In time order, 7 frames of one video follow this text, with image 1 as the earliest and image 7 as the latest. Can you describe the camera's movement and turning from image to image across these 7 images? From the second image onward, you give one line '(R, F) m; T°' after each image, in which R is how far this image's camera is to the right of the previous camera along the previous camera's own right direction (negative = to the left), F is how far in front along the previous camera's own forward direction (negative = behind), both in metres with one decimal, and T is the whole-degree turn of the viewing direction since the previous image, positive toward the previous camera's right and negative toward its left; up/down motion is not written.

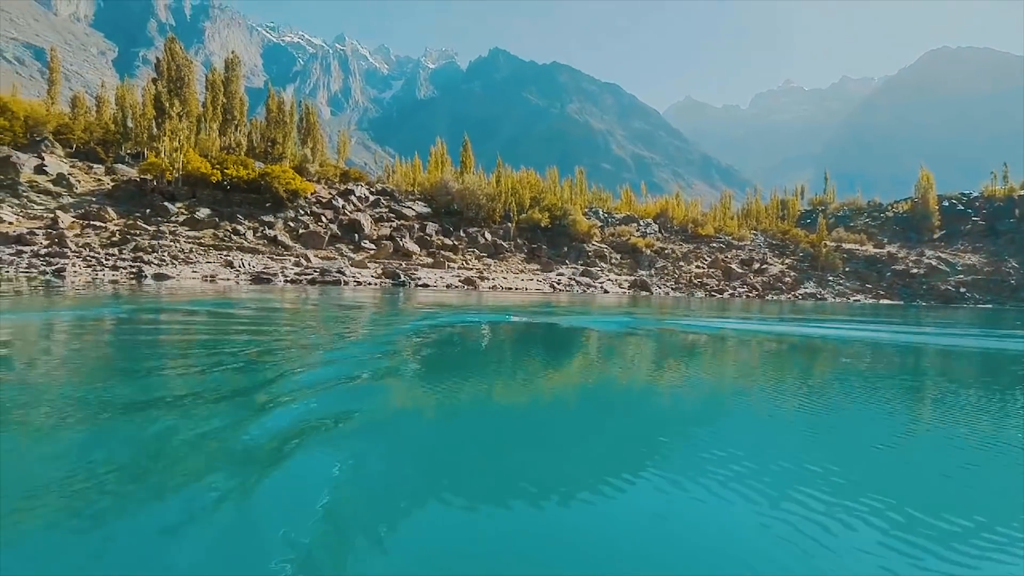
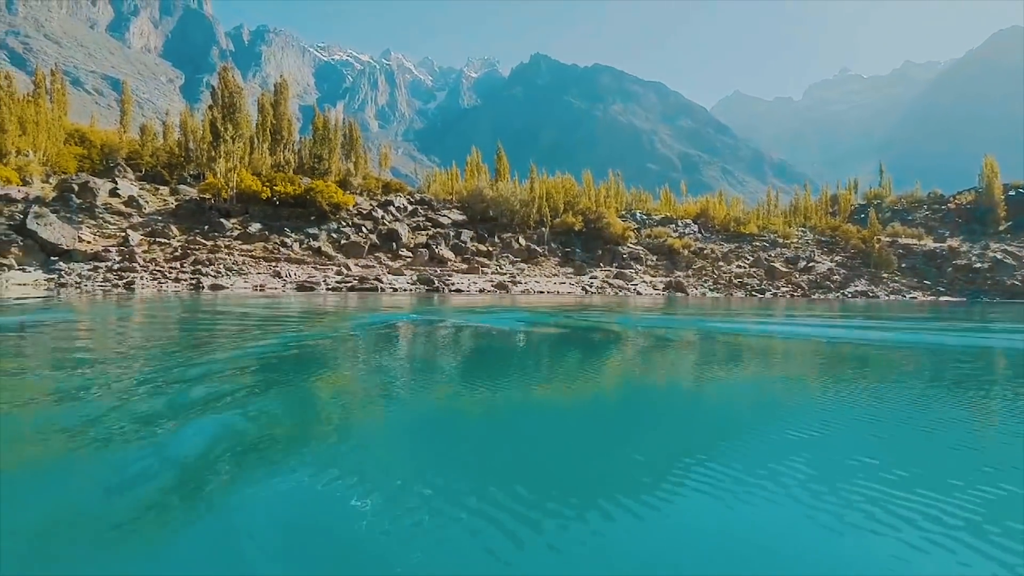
(+1.4, -1.2) m; -5°
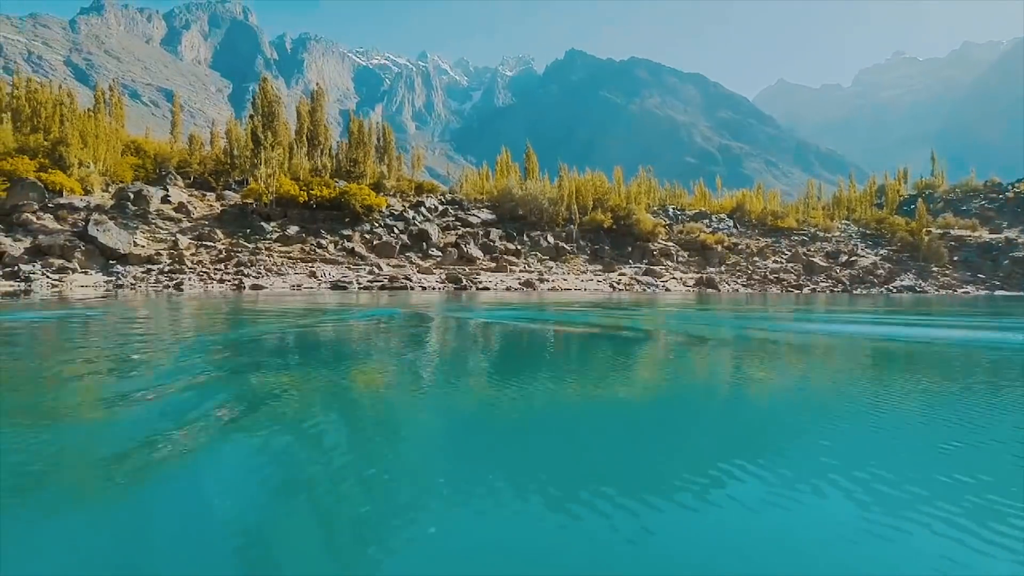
(+1.0, -0.8) m; -4°
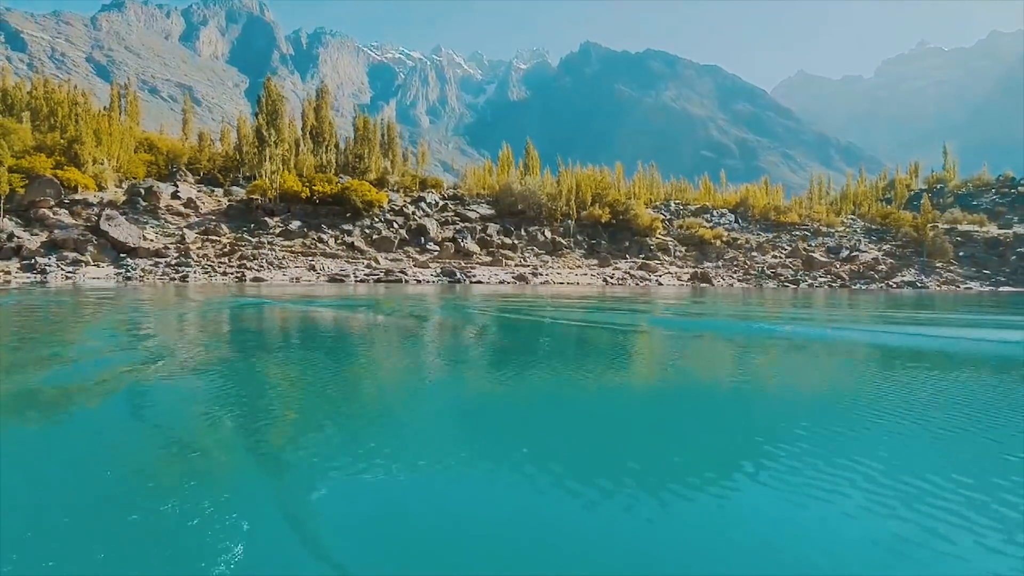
(+1.7, -1.1) m; -2°
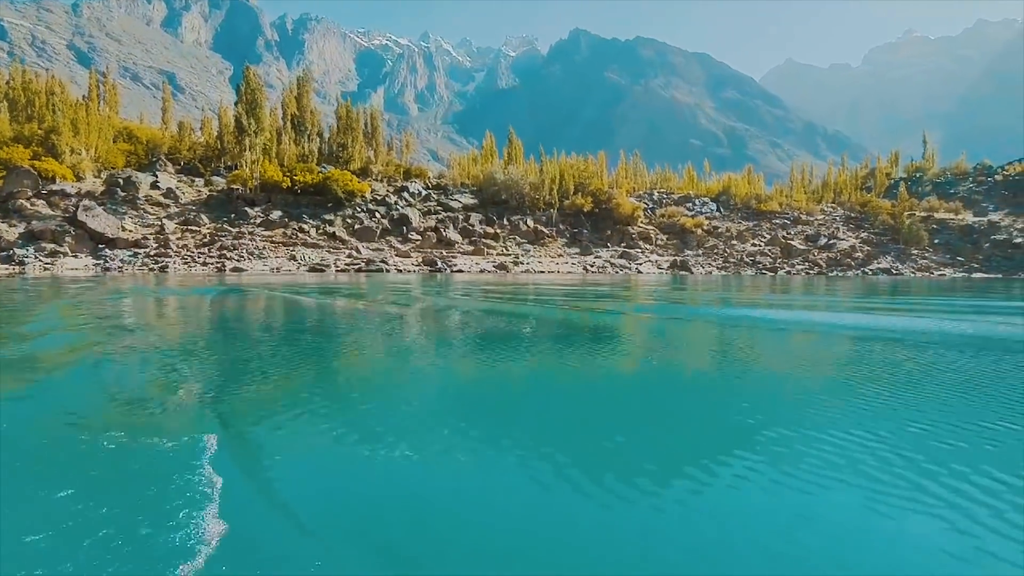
(+0.7, -0.4) m; +1°
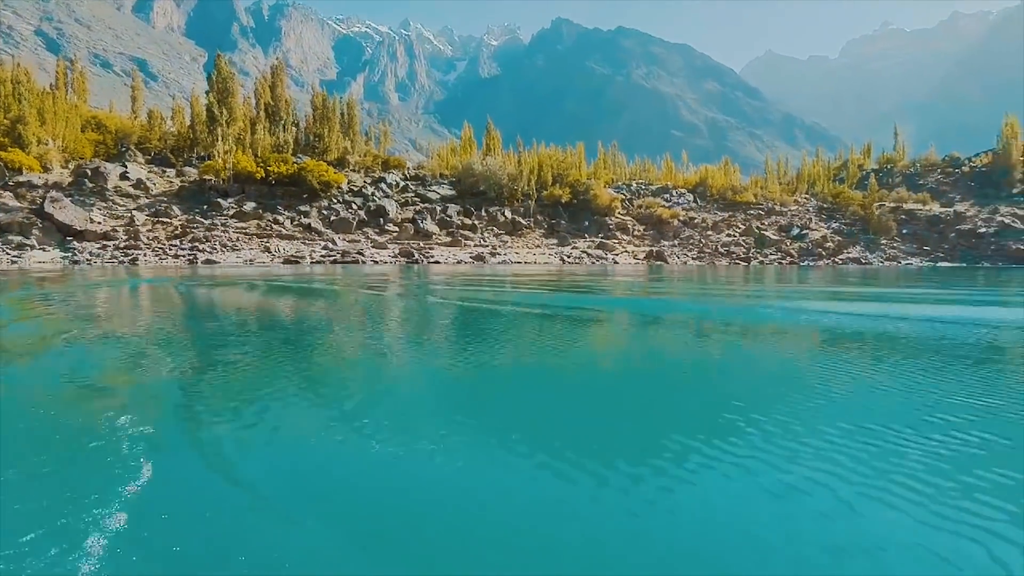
(+0.5, -0.2) m; +2°
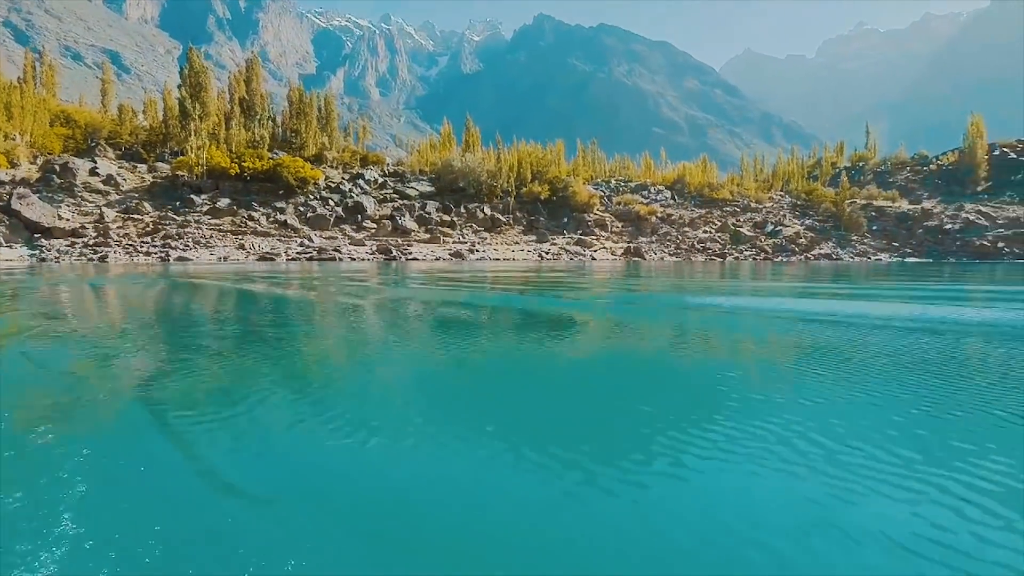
(+0.4, -0.1) m; +2°
